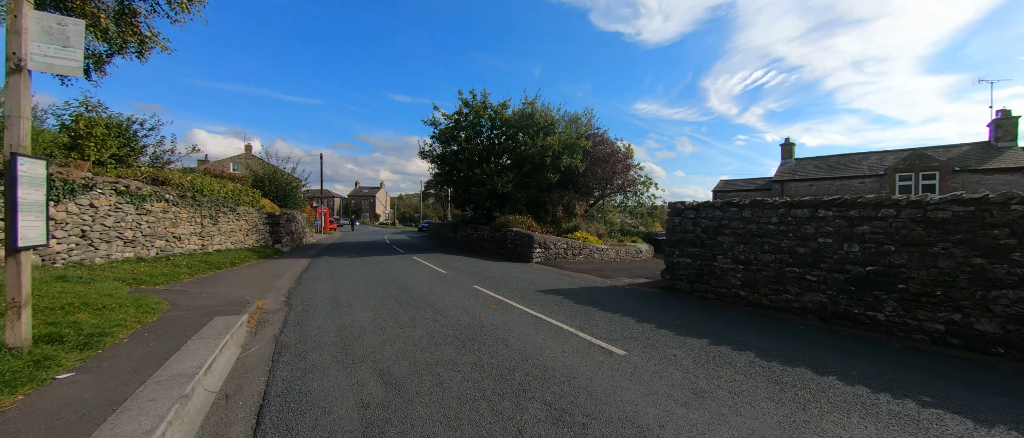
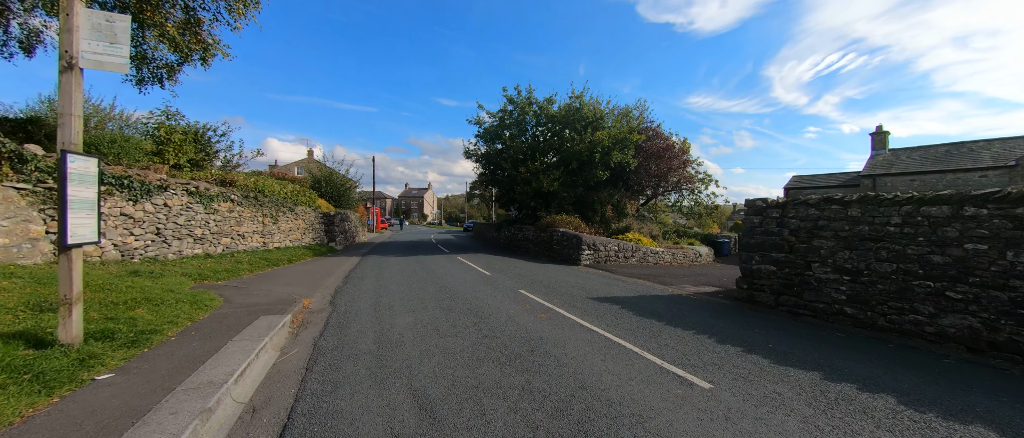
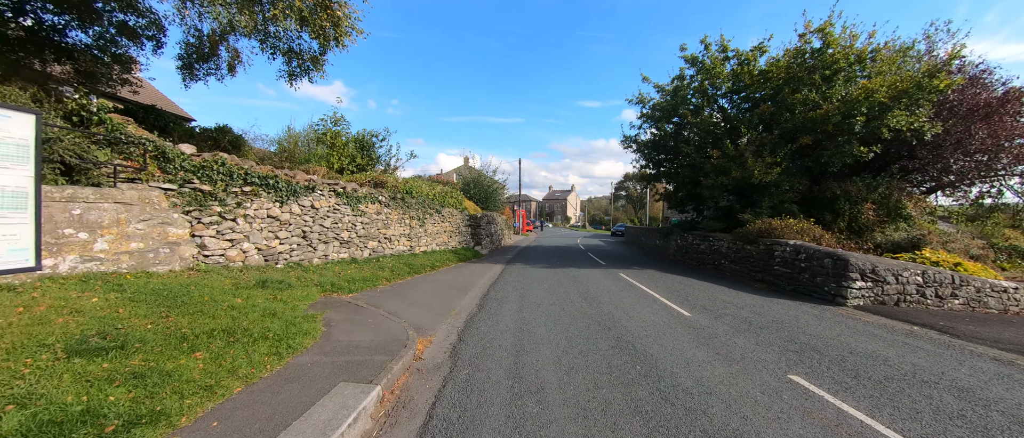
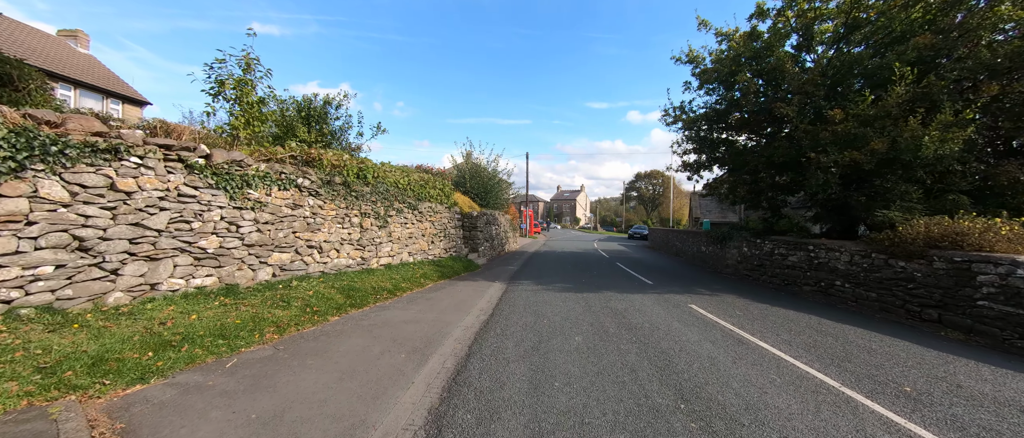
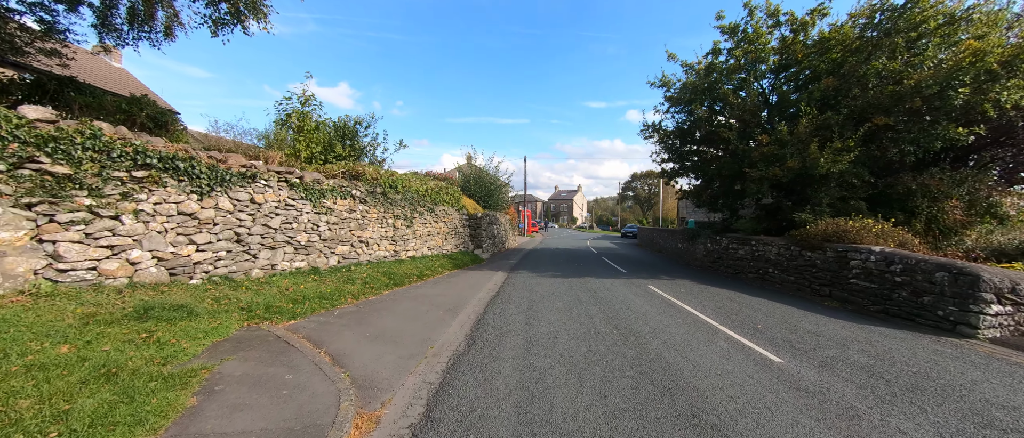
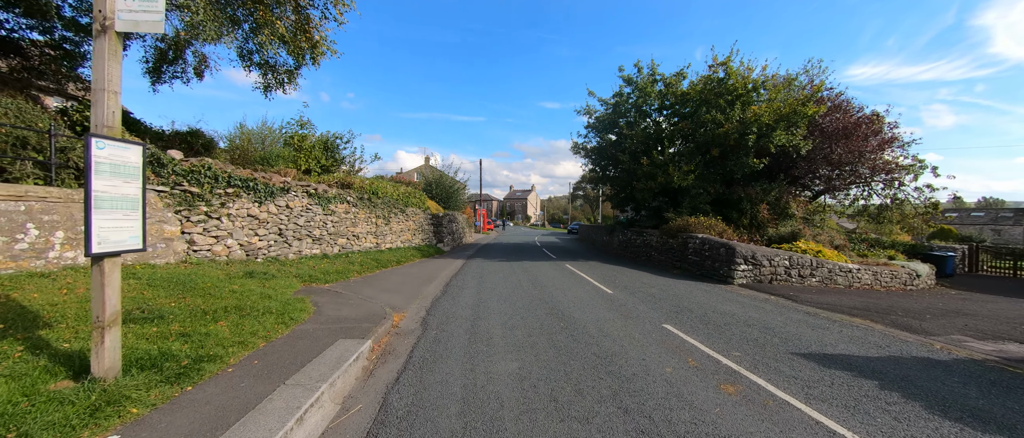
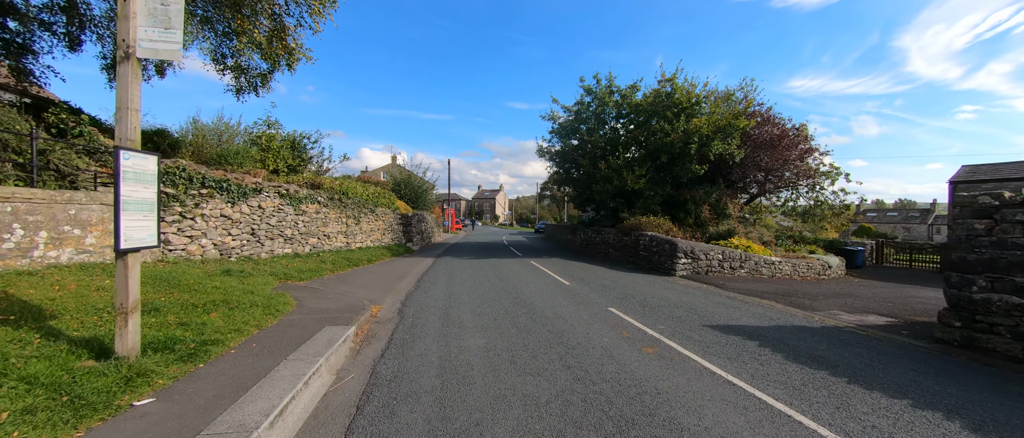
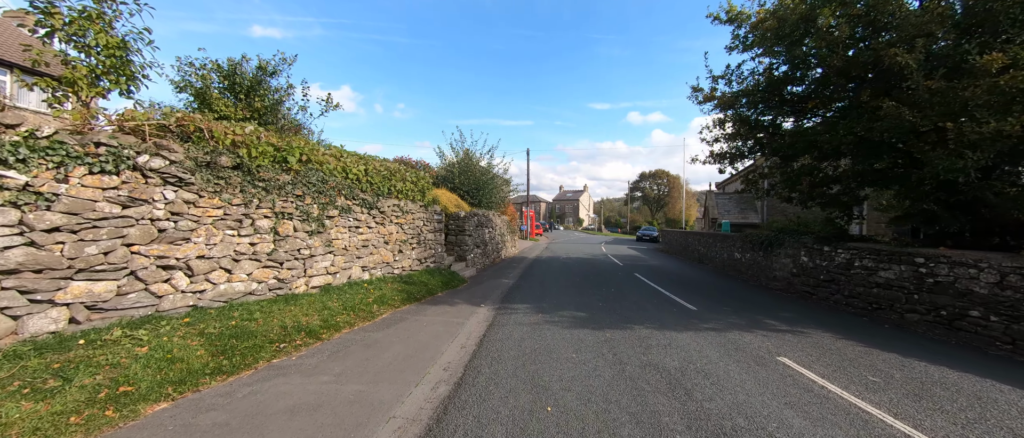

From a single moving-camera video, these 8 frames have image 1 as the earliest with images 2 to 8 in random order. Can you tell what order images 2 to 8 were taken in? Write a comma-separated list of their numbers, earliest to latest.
2, 7, 6, 3, 5, 4, 8
